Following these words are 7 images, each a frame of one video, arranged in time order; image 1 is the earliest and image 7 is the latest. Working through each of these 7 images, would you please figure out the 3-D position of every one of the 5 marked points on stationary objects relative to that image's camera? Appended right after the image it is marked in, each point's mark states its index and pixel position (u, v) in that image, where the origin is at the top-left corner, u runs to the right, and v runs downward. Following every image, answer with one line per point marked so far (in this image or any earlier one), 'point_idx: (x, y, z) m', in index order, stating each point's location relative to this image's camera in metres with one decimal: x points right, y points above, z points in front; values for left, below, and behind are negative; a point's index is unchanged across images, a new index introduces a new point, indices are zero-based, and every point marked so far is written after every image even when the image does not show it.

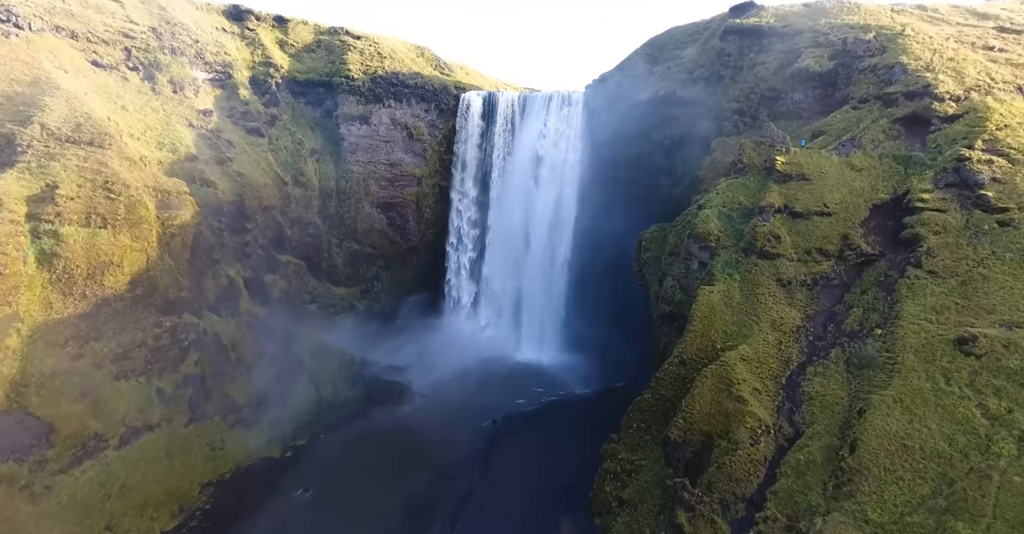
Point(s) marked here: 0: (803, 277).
0: (+10.6, -0.3, +19.5) m
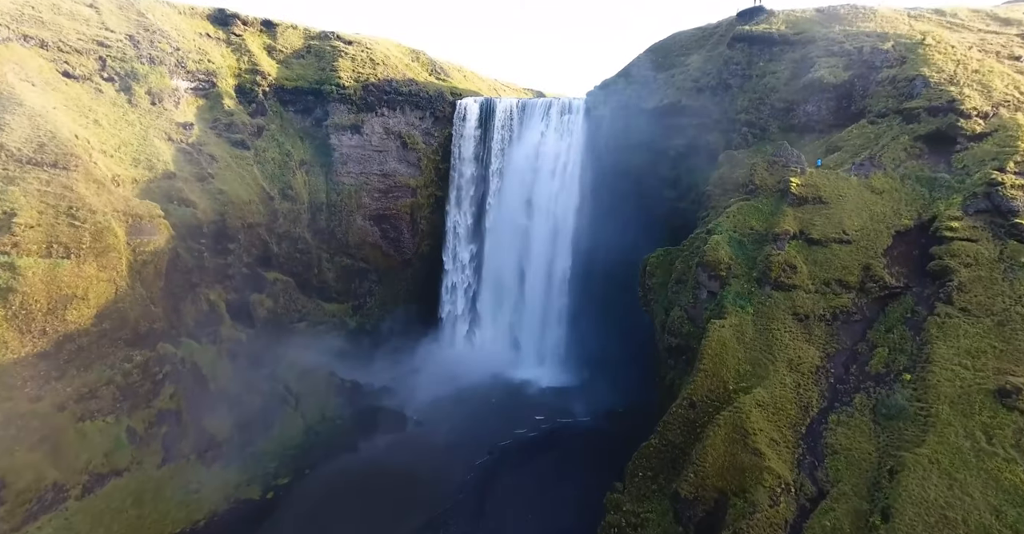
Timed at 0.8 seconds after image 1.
0: (+10.5, -1.5, +18.1) m
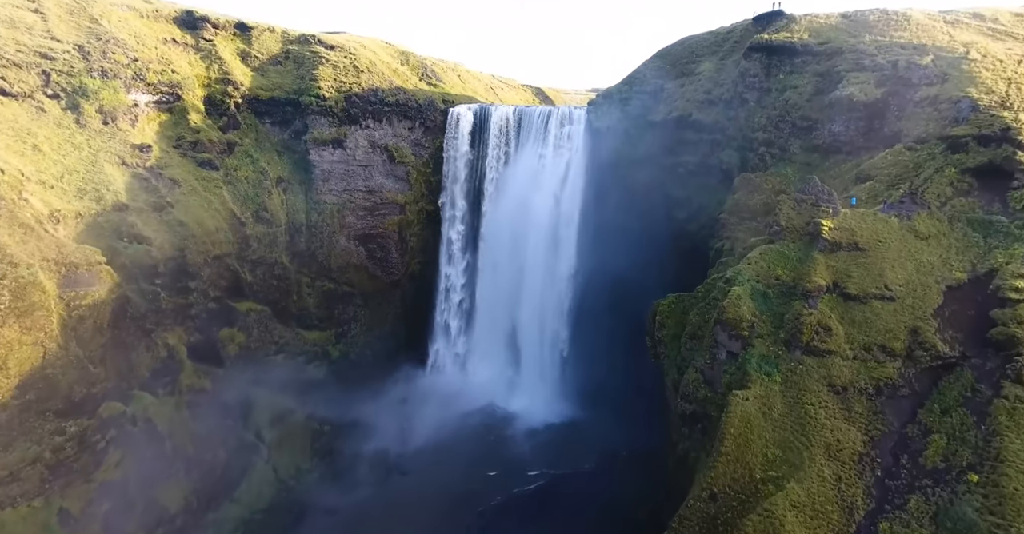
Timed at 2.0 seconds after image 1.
0: (+10.2, -3.4, +15.5) m
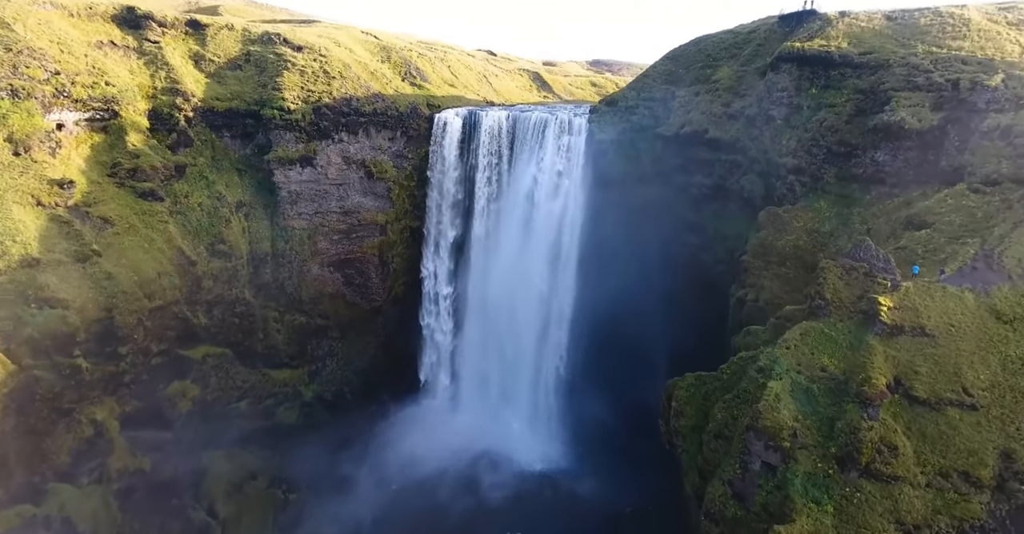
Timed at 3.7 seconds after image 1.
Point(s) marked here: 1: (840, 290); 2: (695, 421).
0: (+9.8, -5.9, +12.2) m
1: (+9.9, -0.6, +16.0) m
2: (+5.6, -4.6, +16.4) m
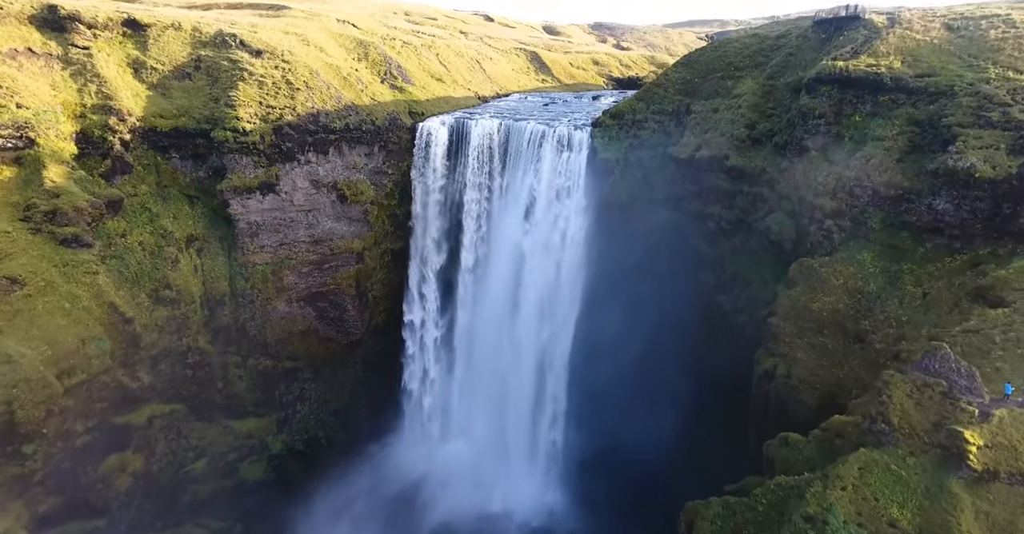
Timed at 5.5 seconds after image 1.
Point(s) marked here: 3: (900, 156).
0: (+9.4, -8.7, +9.2) m
1: (+9.5, -3.2, +12.8) m
2: (+5.2, -7.2, +13.3) m
3: (+13.7, +3.9, +18.8) m
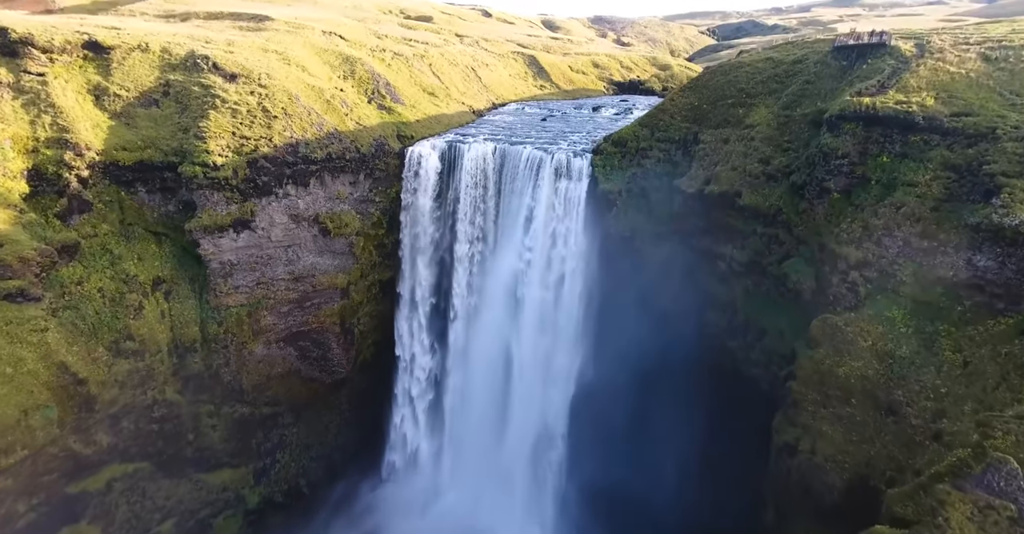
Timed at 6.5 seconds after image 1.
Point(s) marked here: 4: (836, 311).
0: (+9.3, -10.6, +7.4) m
1: (+9.3, -5.2, +10.9) m
2: (+5.1, -9.2, +11.5) m
3: (+13.5, +1.9, +17.0) m
4: (+11.0, -1.6, +18.0) m
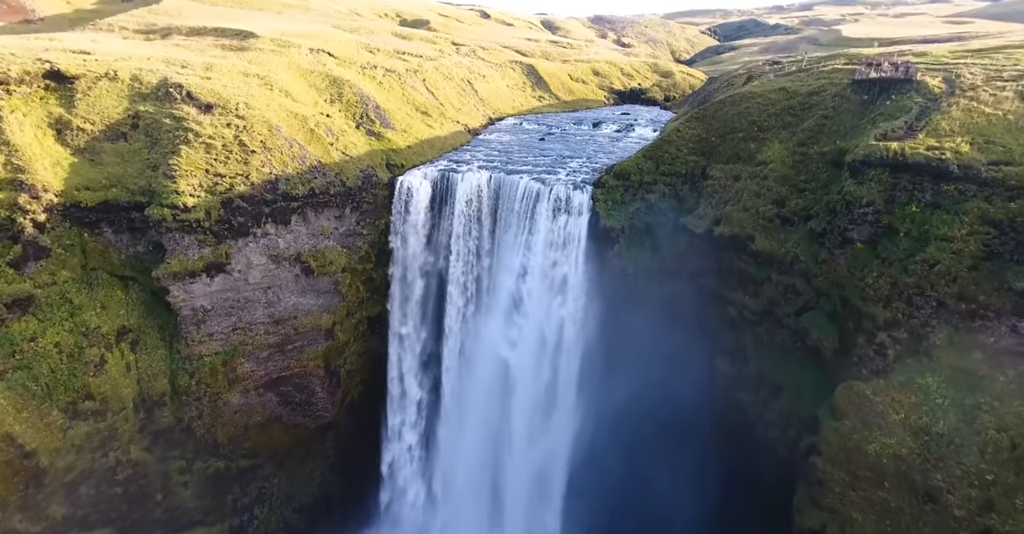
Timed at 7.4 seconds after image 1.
0: (+9.2, -12.5, +5.7) m
1: (+9.2, -7.0, +9.3) m
2: (+4.9, -11.0, +9.8) m
3: (+13.4, 0.0, +15.4) m
4: (+10.9, -3.5, +16.4) m
